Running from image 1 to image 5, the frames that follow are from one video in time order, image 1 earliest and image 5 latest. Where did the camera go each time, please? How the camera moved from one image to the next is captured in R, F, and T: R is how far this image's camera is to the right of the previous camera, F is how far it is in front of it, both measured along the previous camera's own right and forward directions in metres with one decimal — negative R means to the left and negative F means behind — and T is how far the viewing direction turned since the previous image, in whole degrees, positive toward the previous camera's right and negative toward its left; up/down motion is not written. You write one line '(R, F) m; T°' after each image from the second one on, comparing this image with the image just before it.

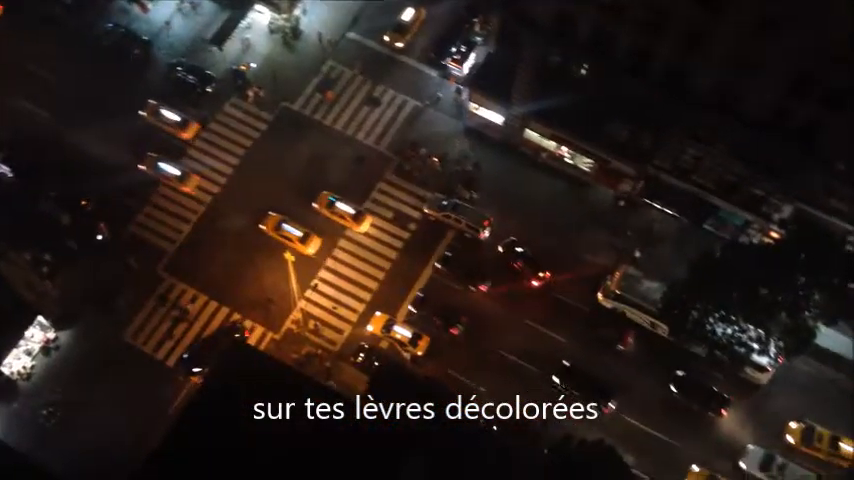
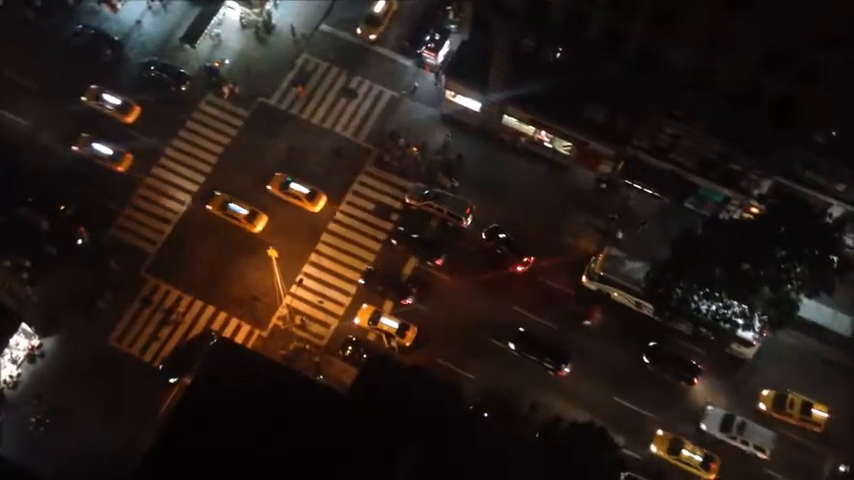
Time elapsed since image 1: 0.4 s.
(+0.2, 0.0) m; +1°
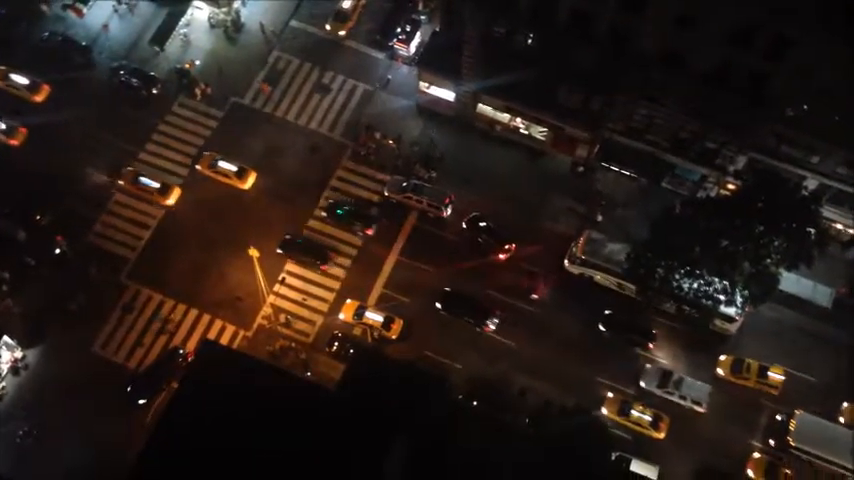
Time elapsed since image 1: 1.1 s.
(+0.1, 0.0) m; +1°
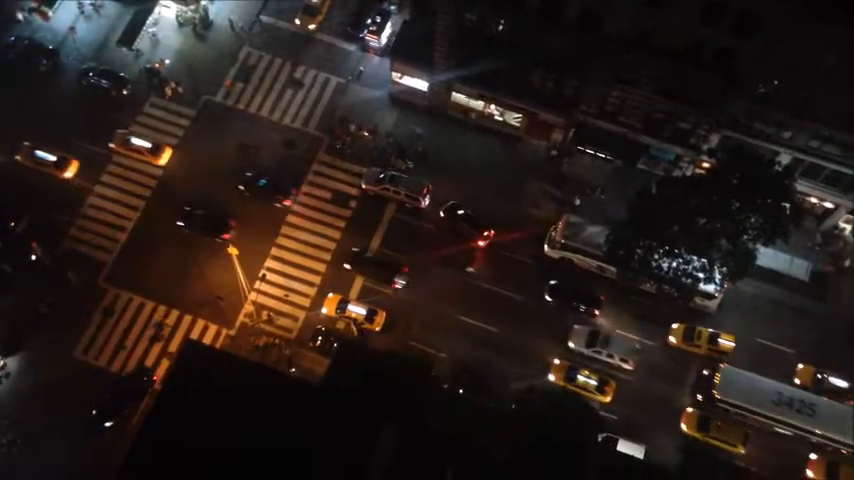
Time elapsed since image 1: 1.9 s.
(+0.1, 0.0) m; +1°
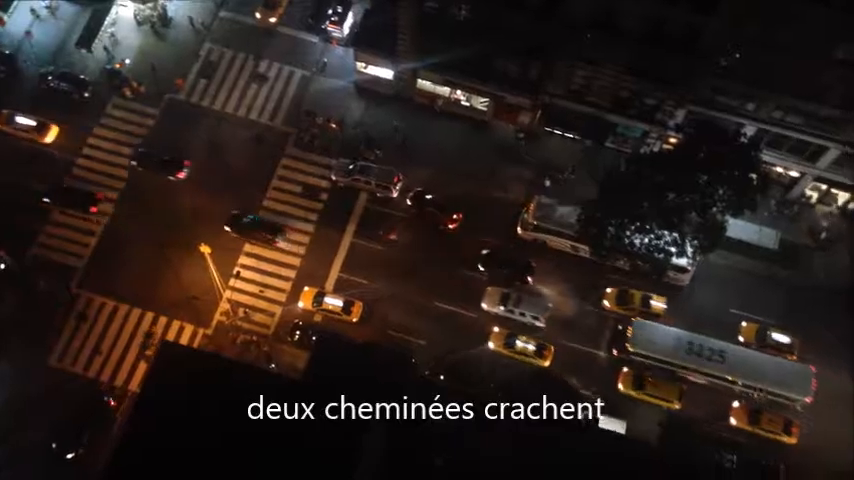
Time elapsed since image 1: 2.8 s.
(-0.1, 0.0) m; +2°
